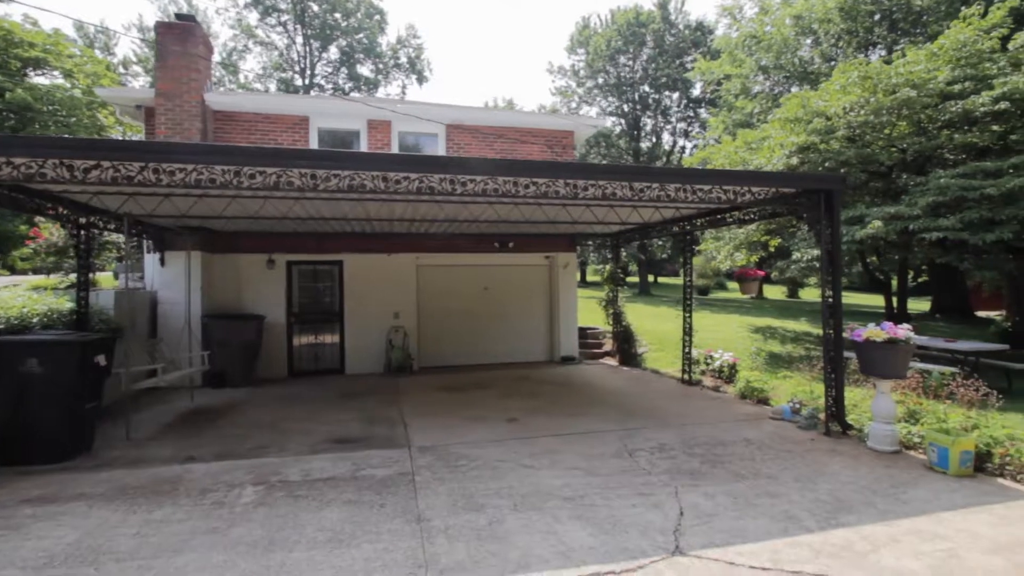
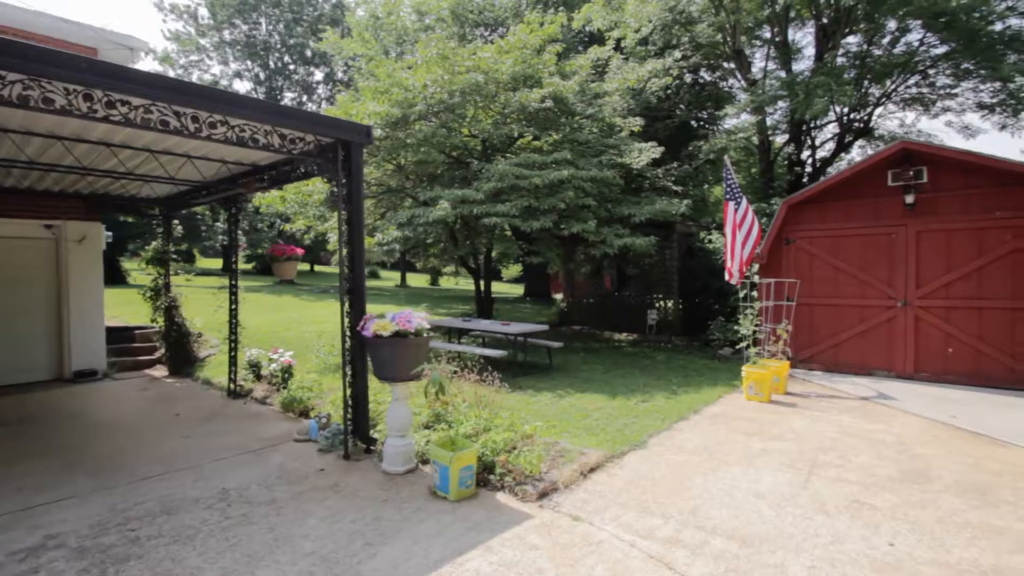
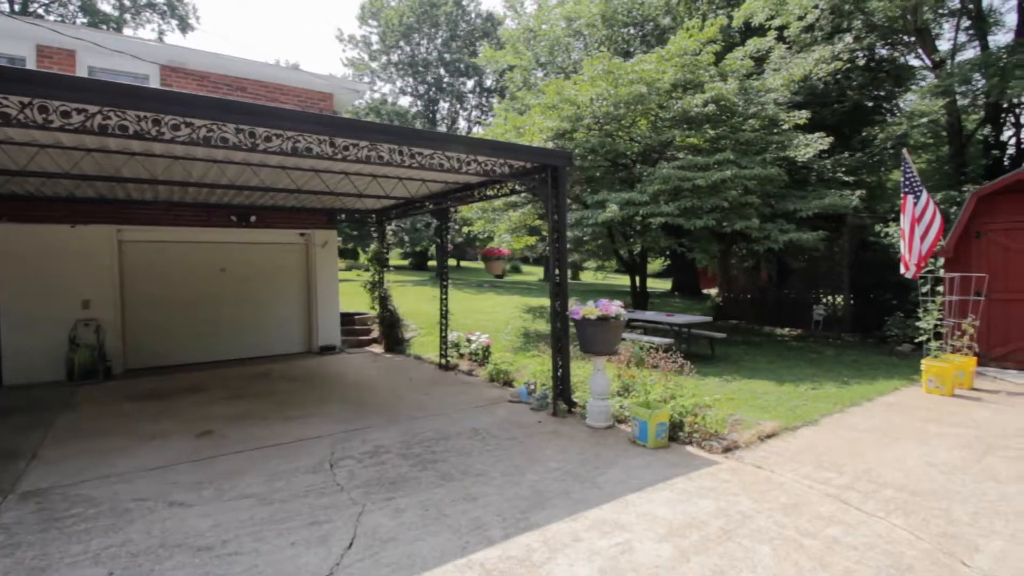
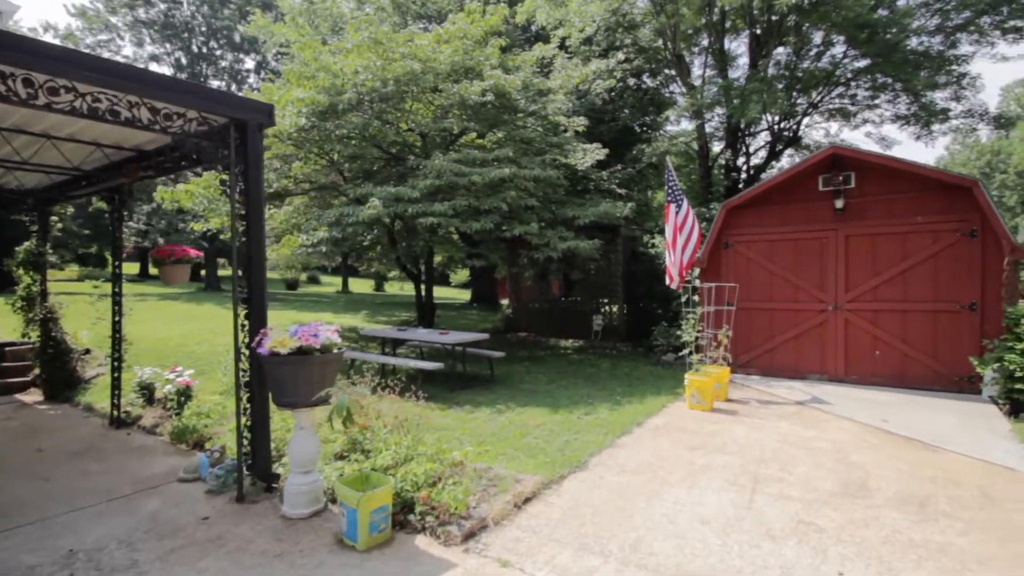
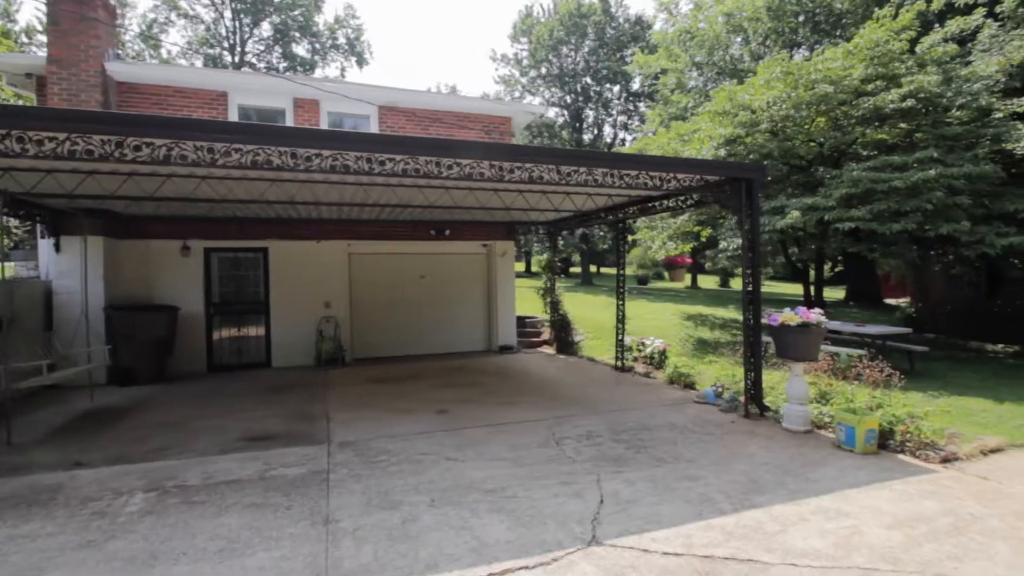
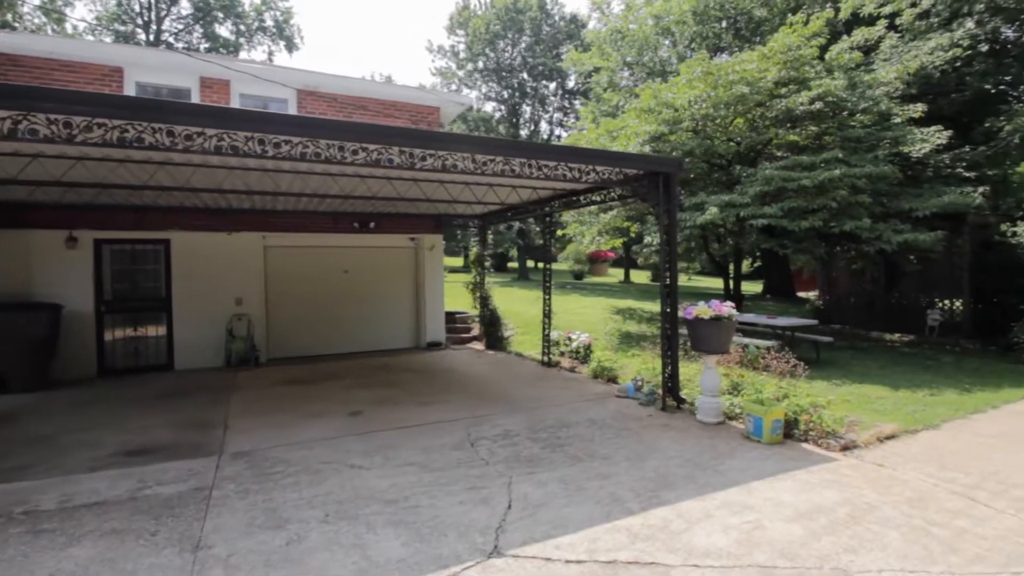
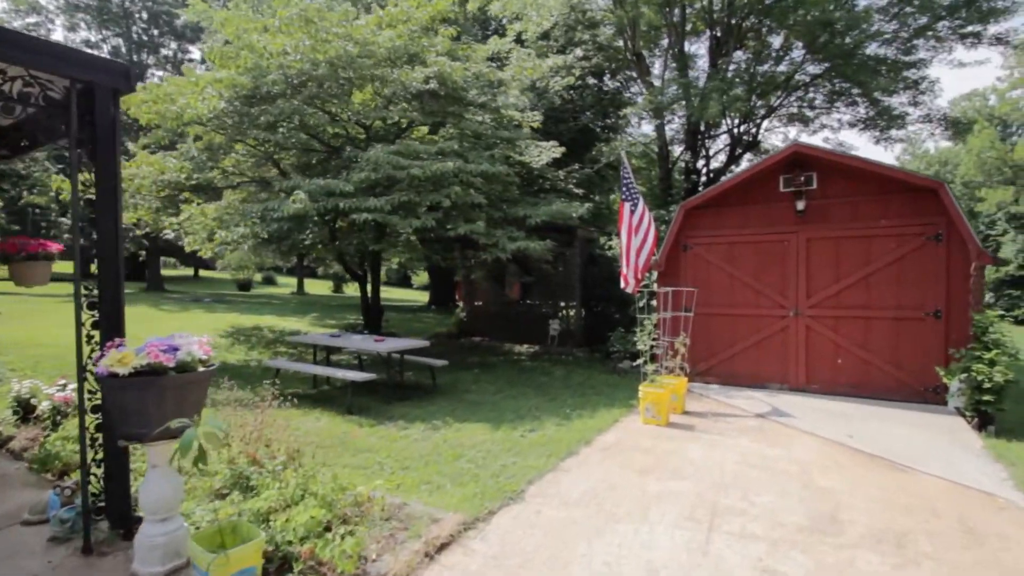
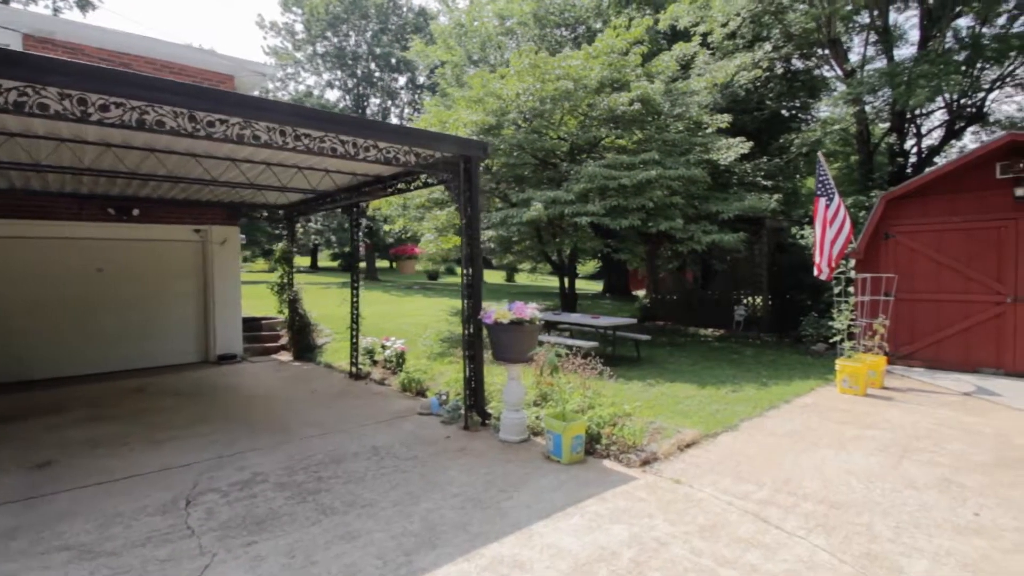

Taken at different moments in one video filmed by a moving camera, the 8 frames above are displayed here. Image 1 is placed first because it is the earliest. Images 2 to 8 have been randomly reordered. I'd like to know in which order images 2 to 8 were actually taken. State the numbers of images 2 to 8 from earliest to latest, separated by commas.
5, 6, 3, 8, 2, 4, 7
